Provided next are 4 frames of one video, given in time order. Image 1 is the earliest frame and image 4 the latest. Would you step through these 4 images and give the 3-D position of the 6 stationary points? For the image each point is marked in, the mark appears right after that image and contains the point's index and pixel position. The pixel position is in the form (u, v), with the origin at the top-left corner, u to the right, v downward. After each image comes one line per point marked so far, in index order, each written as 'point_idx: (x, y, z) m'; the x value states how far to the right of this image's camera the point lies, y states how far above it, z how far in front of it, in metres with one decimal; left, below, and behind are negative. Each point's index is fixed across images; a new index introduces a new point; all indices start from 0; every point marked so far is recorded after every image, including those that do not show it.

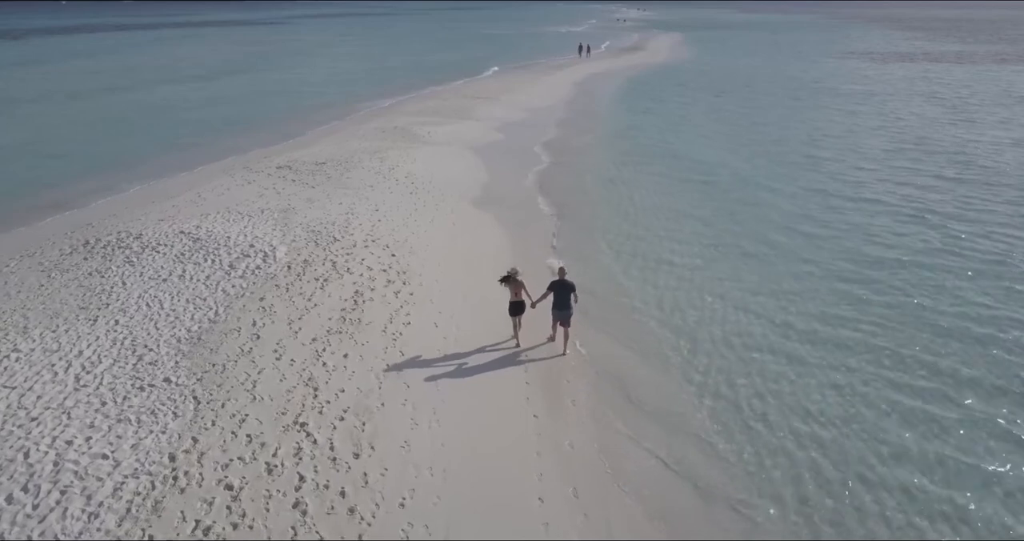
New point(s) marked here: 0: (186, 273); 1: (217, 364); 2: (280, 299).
0: (-7.1, -0.1, +13.6) m
1: (-5.1, -1.6, +10.7) m
2: (-4.7, -0.6, +12.8) m
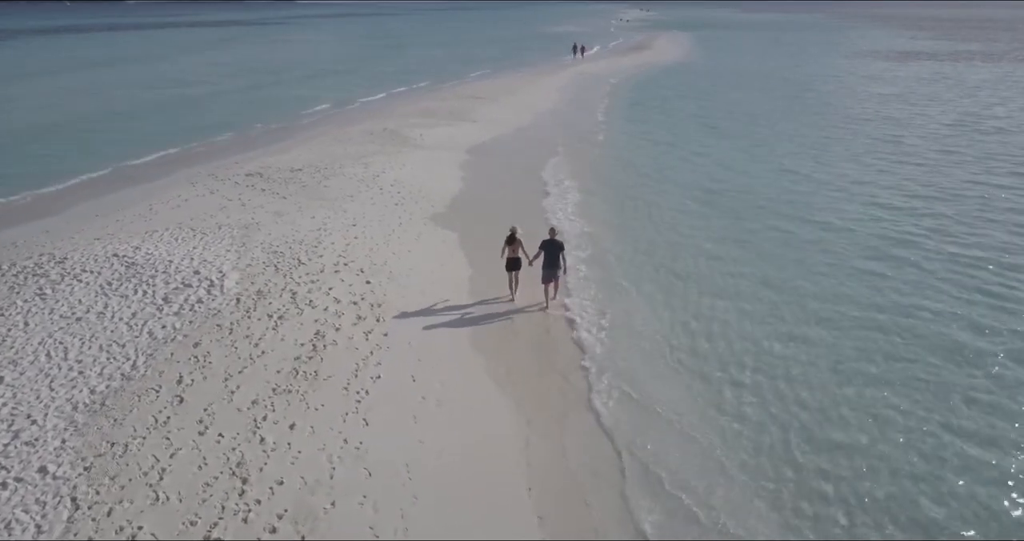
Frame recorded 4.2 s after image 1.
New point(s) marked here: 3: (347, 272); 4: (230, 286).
0: (-7.1, -0.7, +11.0) m
1: (-5.1, -2.2, +8.1) m
2: (-4.8, -1.2, +10.2) m
3: (-3.4, 0.0, +13.0) m
4: (-5.4, -0.3, +12.0) m
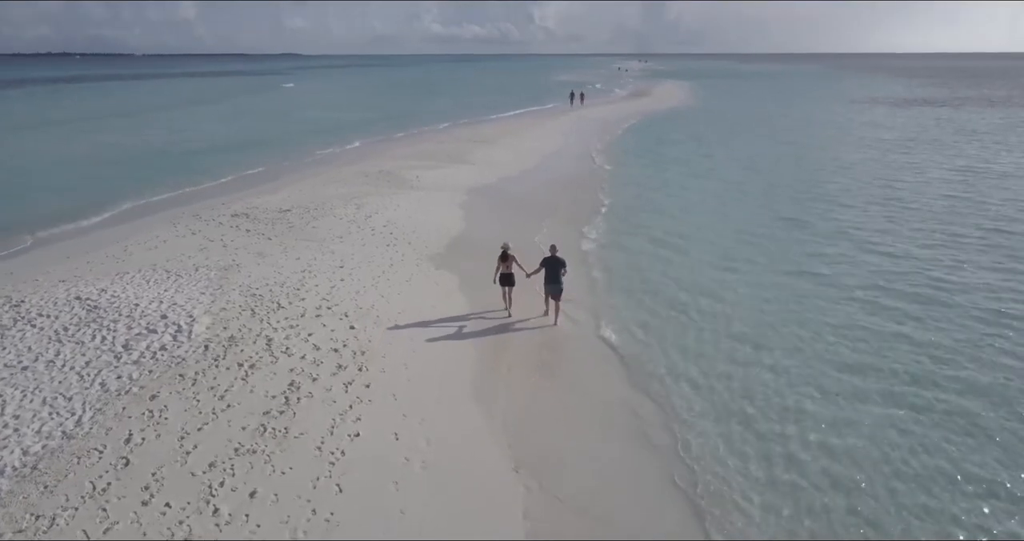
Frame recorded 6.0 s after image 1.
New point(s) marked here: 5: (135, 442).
0: (-7.2, -1.4, +9.9) m
1: (-5.1, -2.7, +6.9) m
2: (-4.8, -1.8, +9.1) m
3: (-3.5, -0.9, +11.9) m
4: (-5.4, -1.0, +10.9) m
5: (-4.9, -2.2, +8.1) m
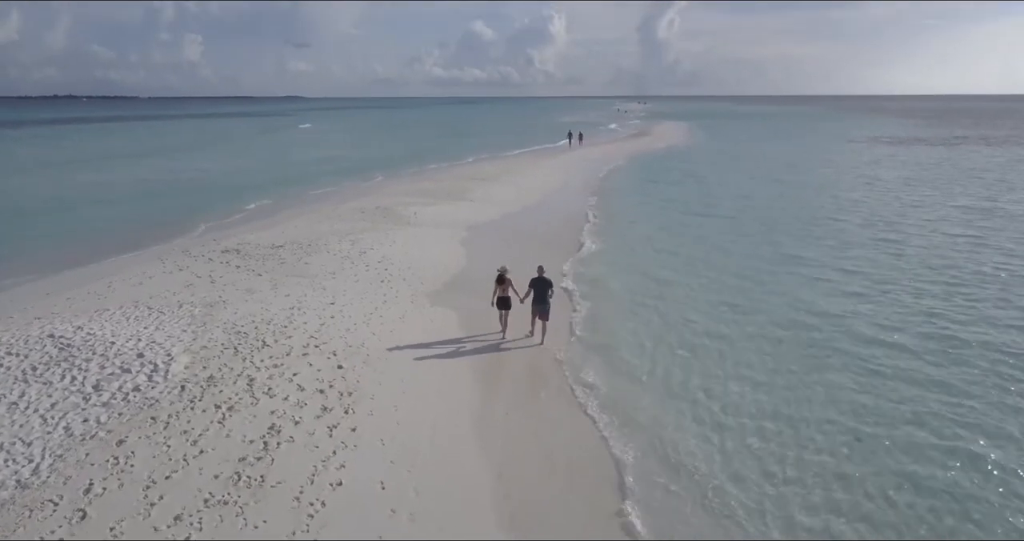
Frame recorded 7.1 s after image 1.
0: (-7.2, -1.9, +9.3) m
1: (-5.2, -3.0, +6.2) m
2: (-4.9, -2.3, +8.4) m
3: (-3.5, -1.5, +11.3) m
4: (-5.5, -1.6, +10.2) m
5: (-4.9, -2.6, +7.4) m
